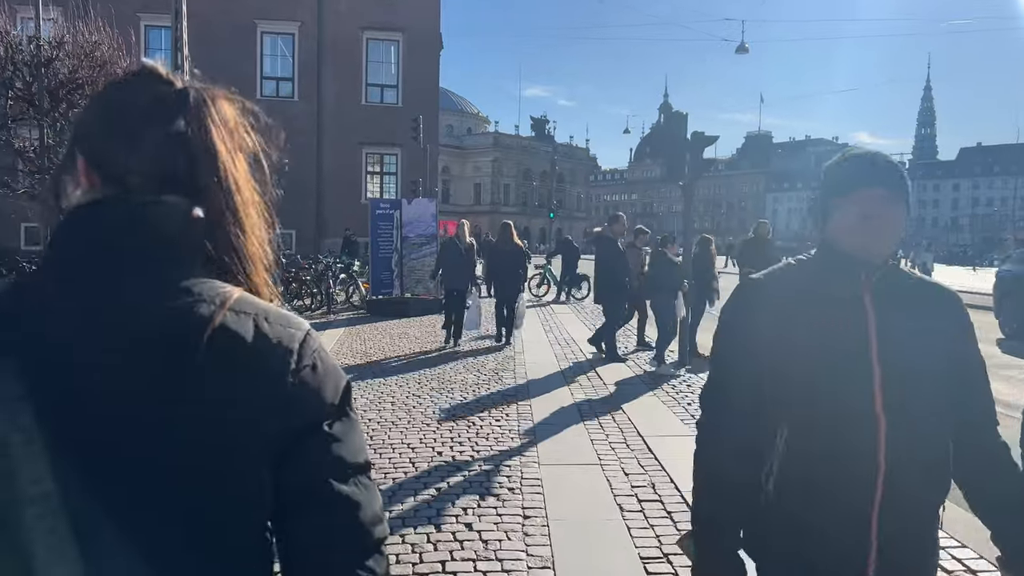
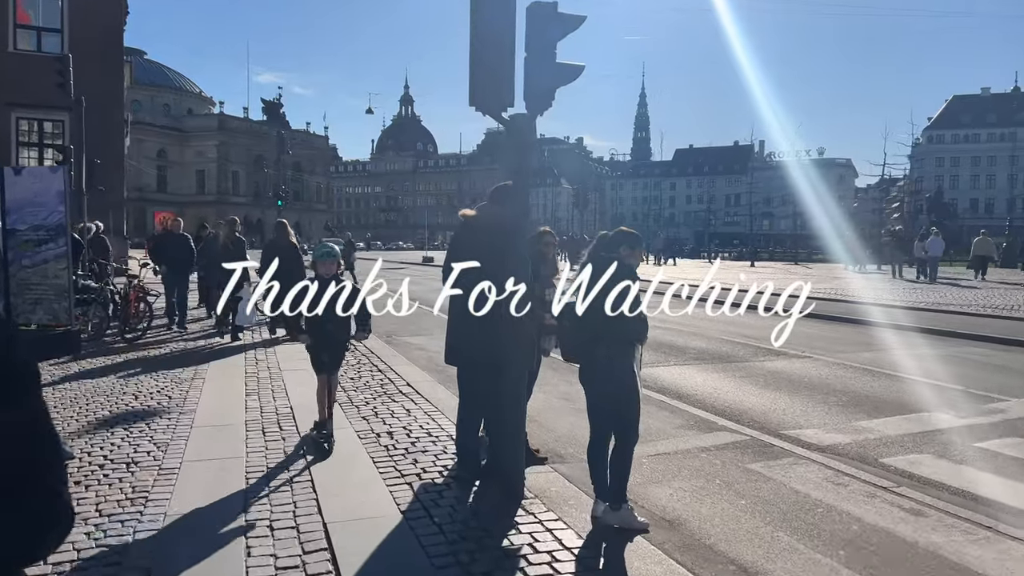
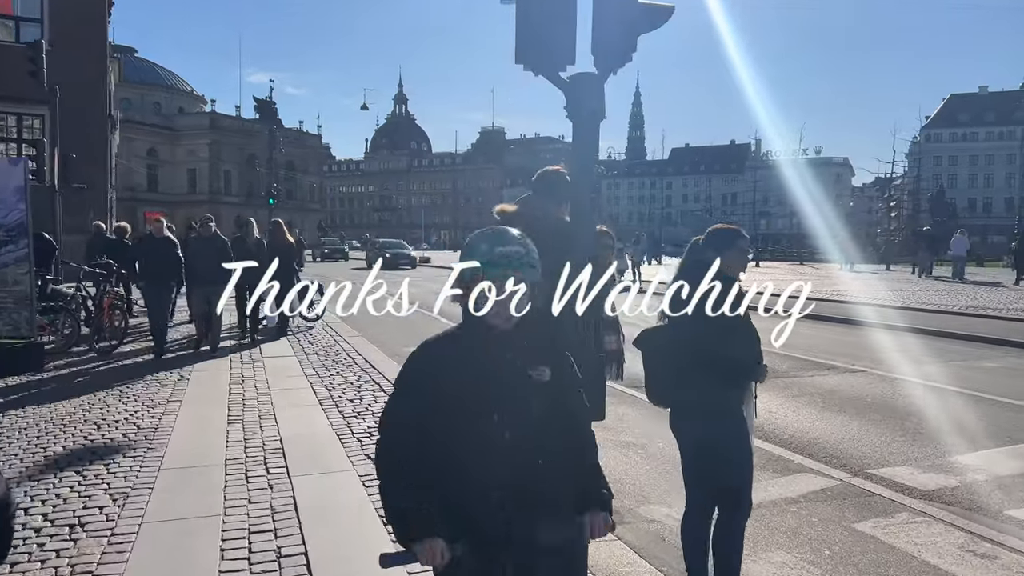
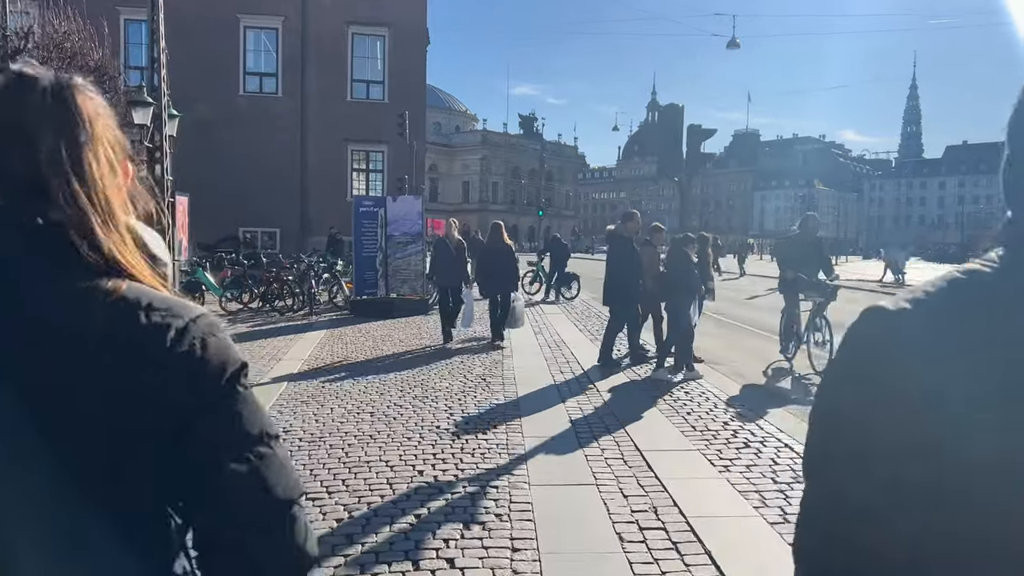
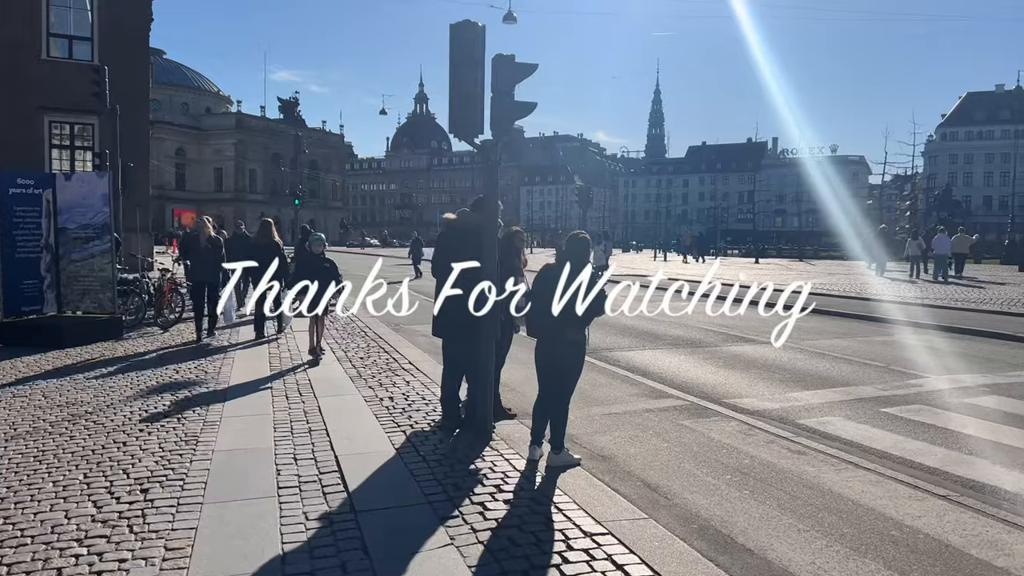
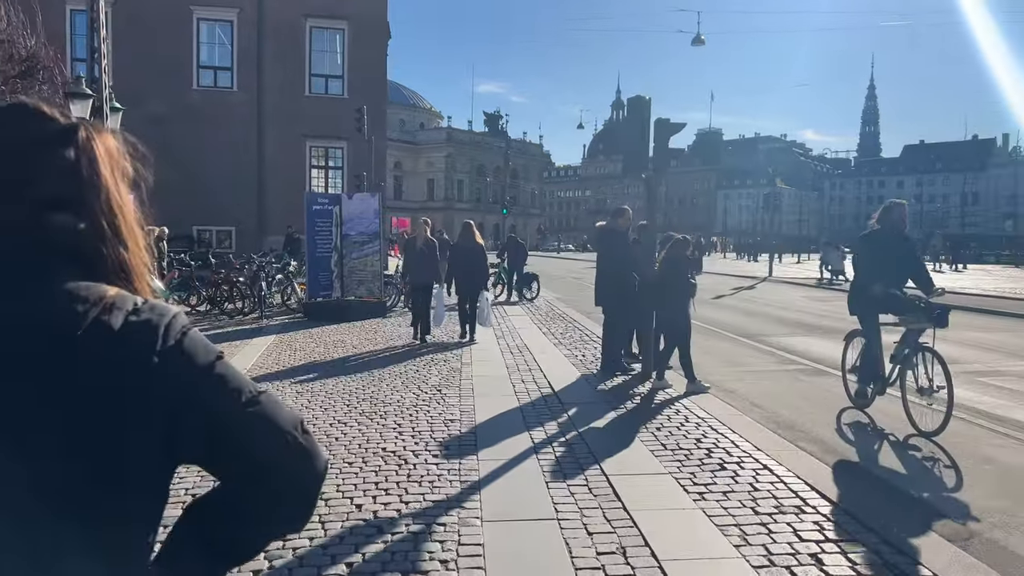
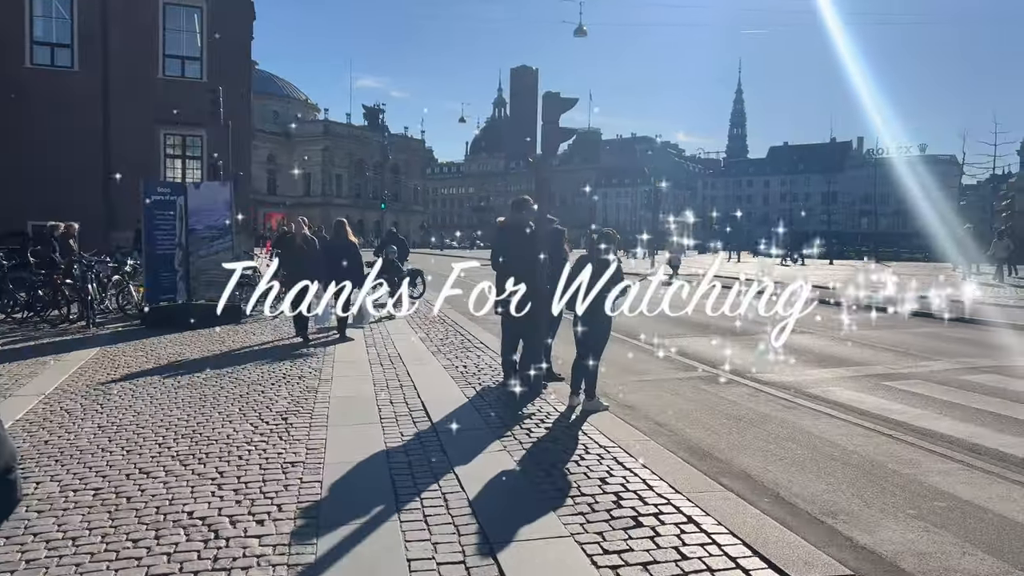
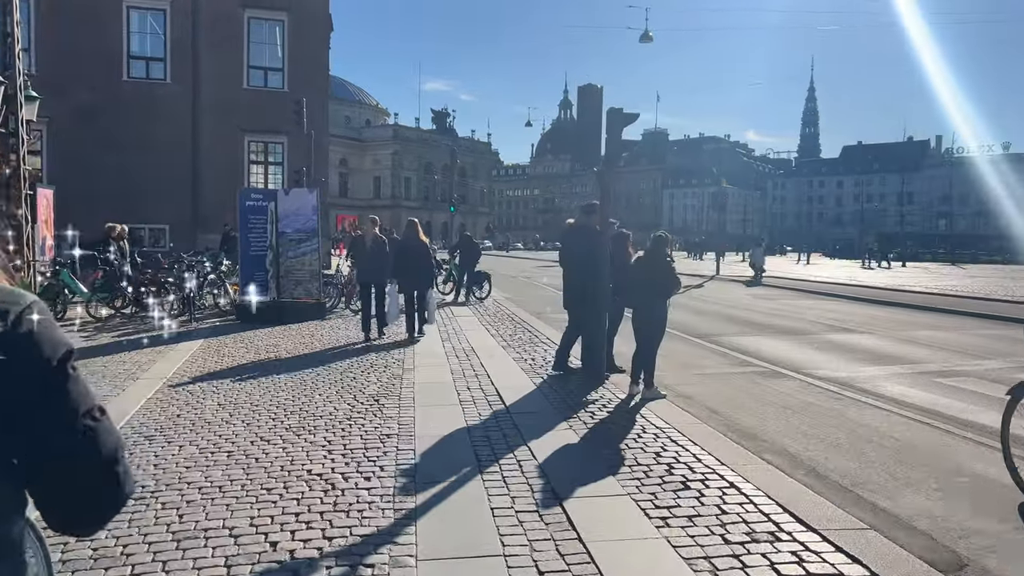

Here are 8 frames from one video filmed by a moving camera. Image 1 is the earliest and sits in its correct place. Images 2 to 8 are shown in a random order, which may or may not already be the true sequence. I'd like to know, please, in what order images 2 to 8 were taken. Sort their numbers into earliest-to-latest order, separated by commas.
4, 6, 8, 7, 5, 2, 3
